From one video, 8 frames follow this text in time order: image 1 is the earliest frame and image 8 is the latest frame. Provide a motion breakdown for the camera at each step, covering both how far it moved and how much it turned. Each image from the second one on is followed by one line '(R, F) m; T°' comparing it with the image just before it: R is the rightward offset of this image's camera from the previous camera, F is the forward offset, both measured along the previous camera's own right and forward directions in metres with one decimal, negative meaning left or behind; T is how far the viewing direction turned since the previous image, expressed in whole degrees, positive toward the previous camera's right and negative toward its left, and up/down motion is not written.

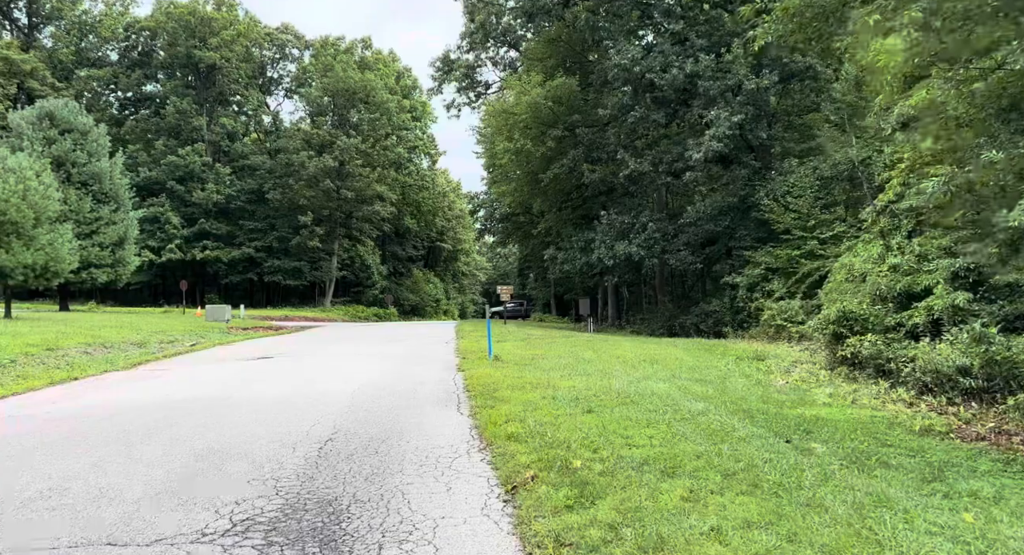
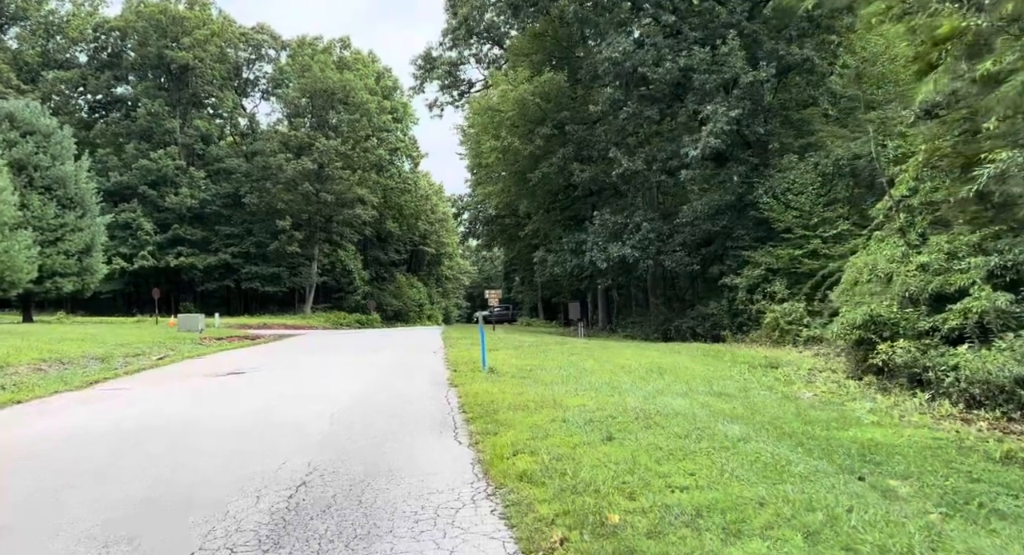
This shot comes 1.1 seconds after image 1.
(-0.2, +1.1) m; +1°
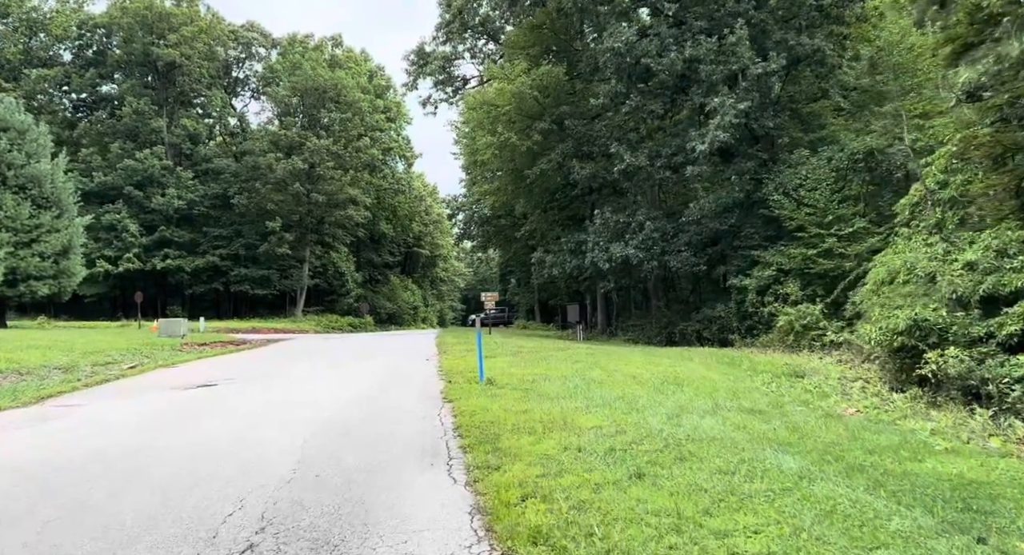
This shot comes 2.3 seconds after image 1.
(-0.1, +1.2) m; 0°
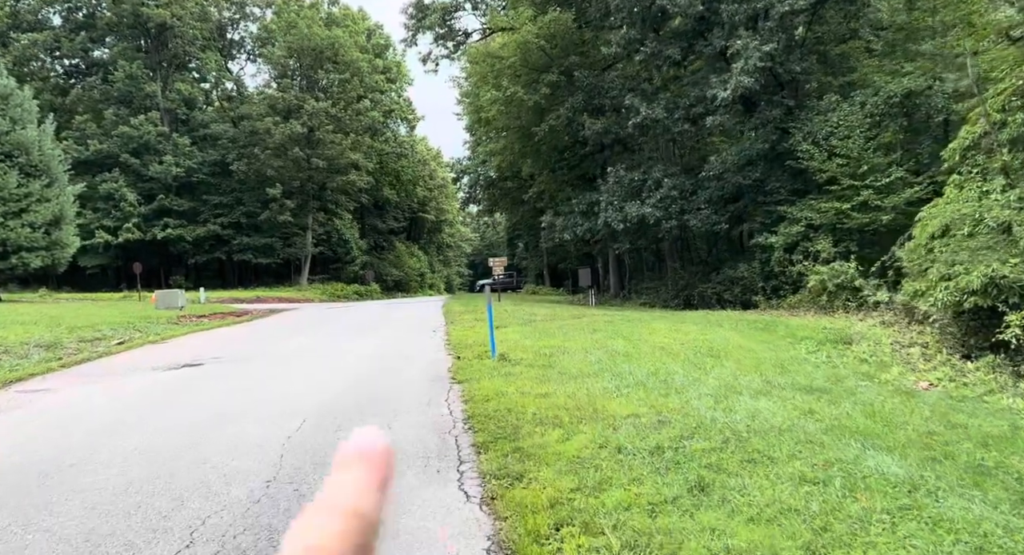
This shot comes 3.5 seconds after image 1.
(-0.1, +1.2) m; -1°
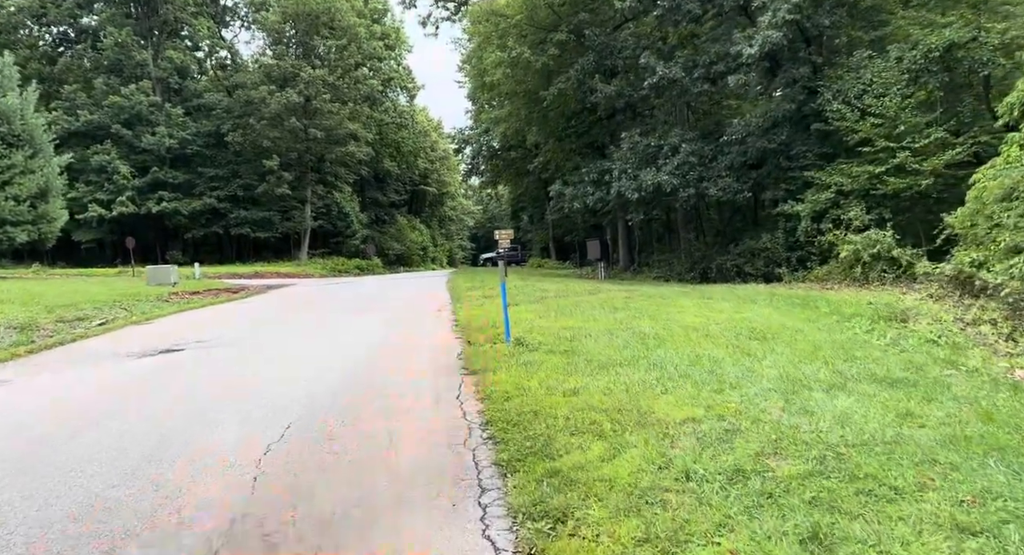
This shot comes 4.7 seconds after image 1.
(-0.2, +1.2) m; 0°
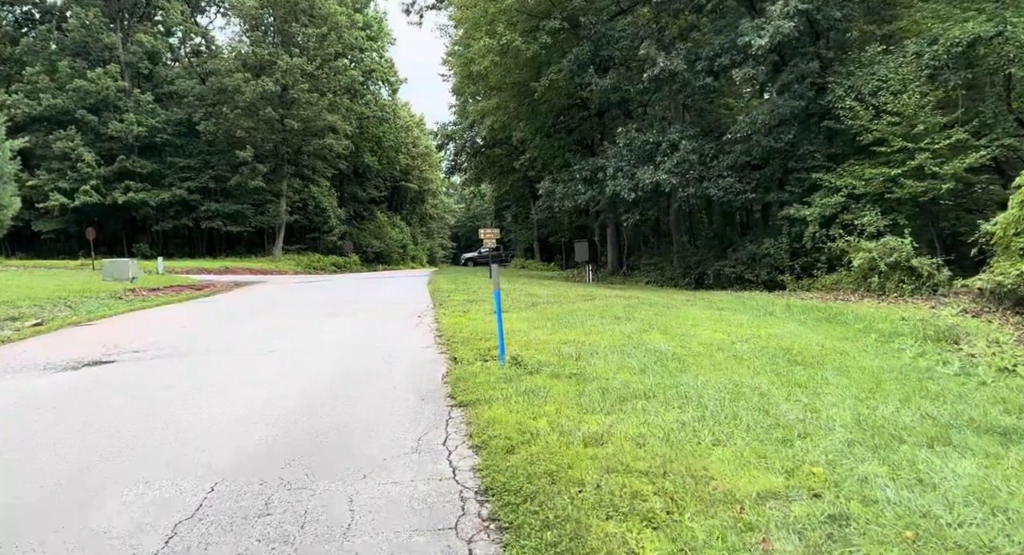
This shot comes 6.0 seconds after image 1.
(-0.2, +1.4) m; +2°
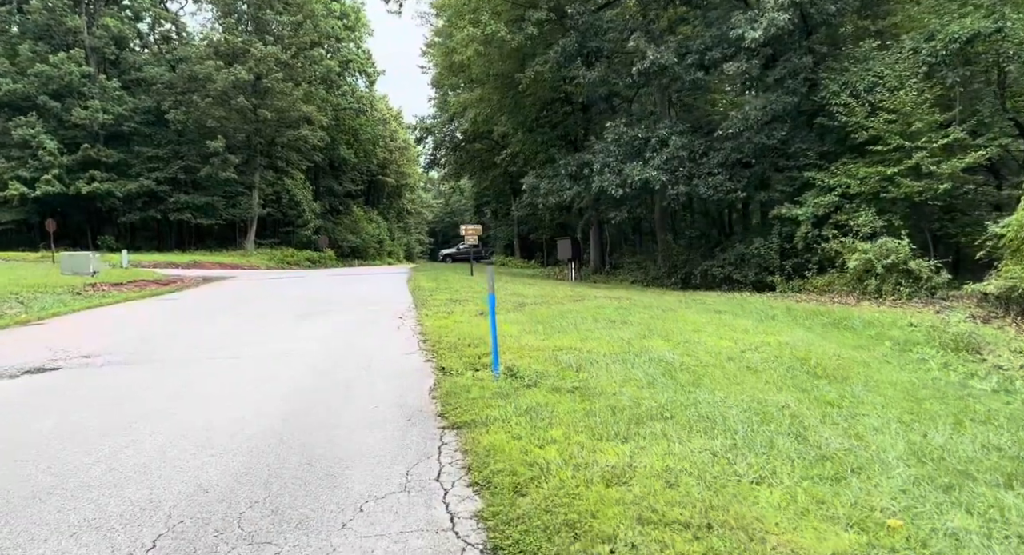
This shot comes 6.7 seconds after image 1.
(-0.2, +0.7) m; +2°
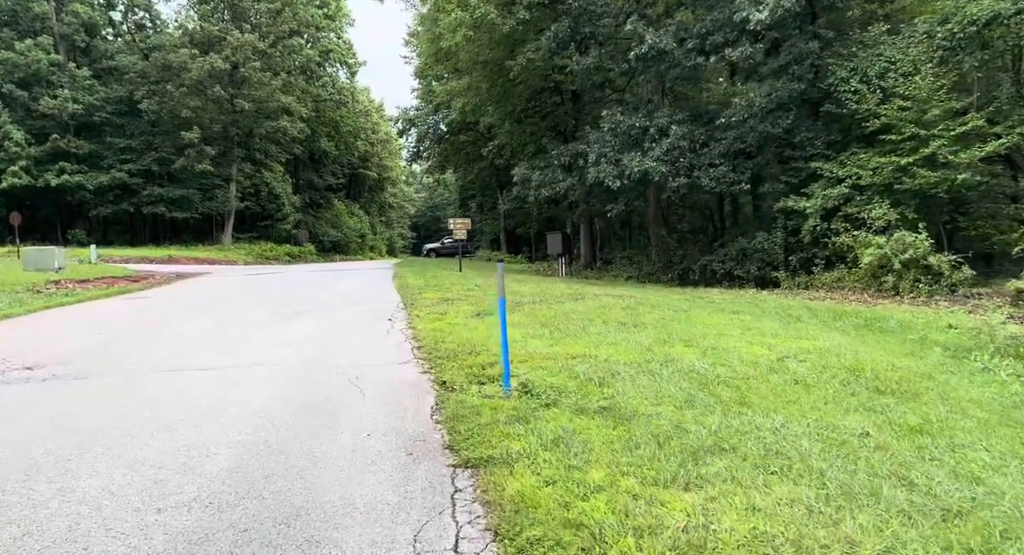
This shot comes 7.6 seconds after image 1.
(-0.3, +1.0) m; +1°
